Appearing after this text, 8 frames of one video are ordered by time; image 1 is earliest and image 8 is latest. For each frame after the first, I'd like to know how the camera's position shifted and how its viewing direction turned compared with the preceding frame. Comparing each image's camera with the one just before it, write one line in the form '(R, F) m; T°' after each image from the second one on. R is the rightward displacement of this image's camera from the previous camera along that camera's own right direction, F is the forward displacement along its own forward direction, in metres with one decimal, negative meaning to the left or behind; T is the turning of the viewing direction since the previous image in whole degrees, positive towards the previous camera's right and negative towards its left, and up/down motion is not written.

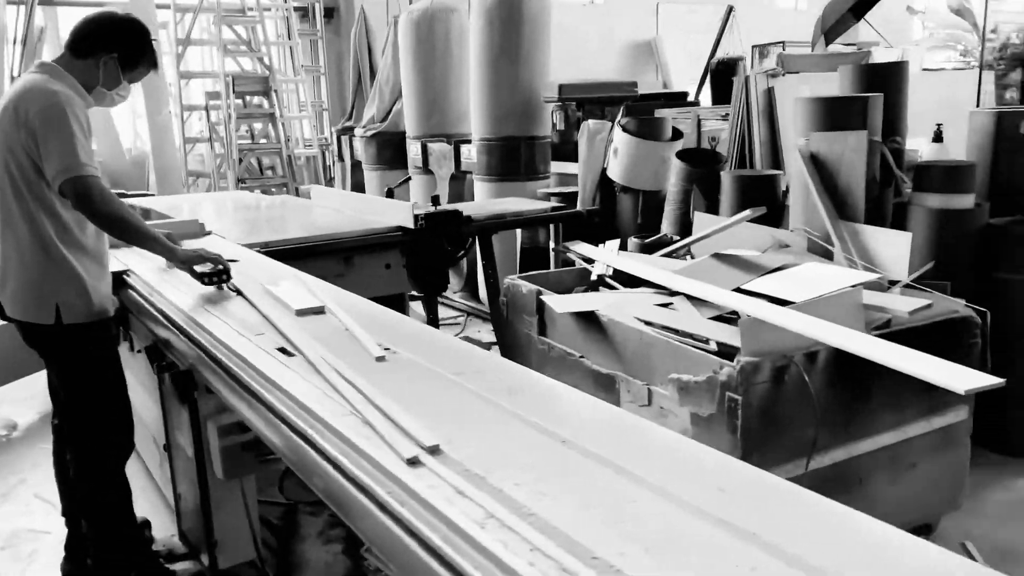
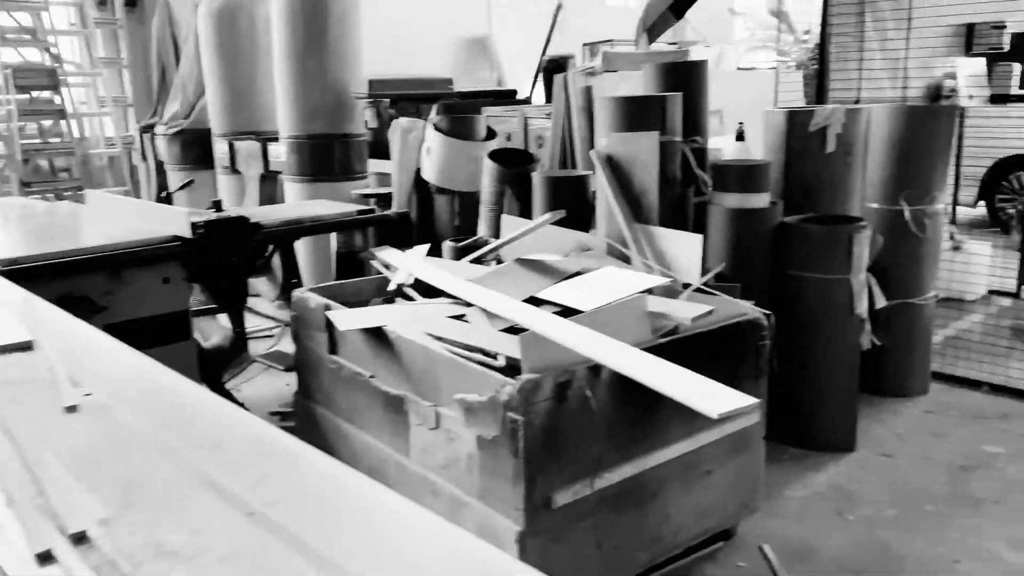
(+0.3, +0.2) m; +9°
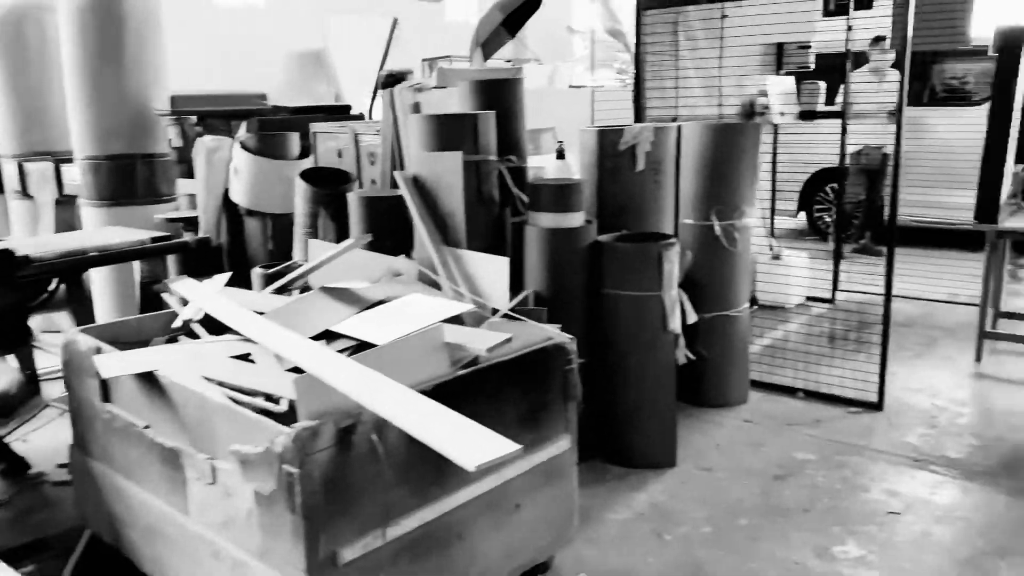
(+0.3, +0.1) m; +9°
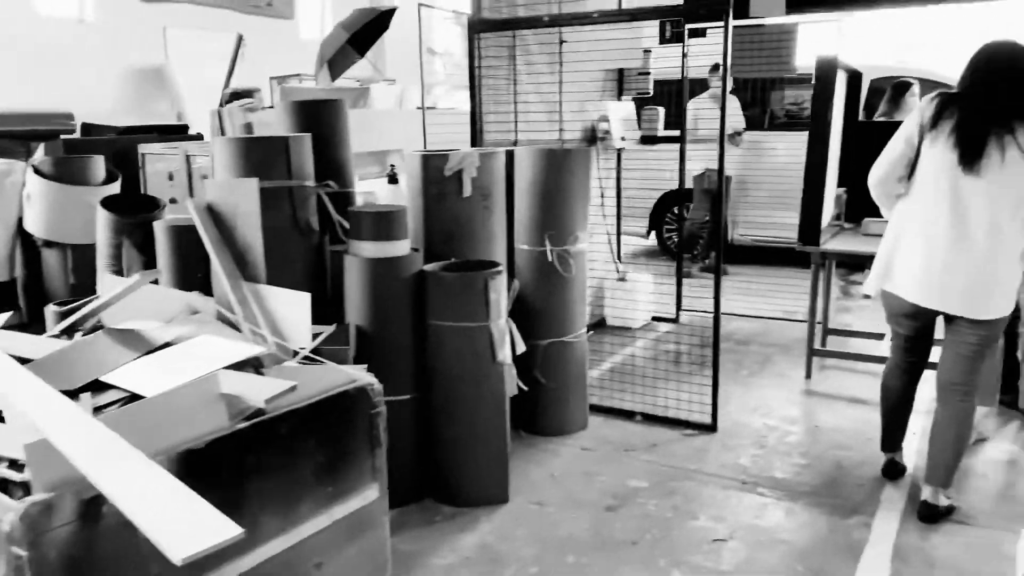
(+0.3, +0.1) m; +8°
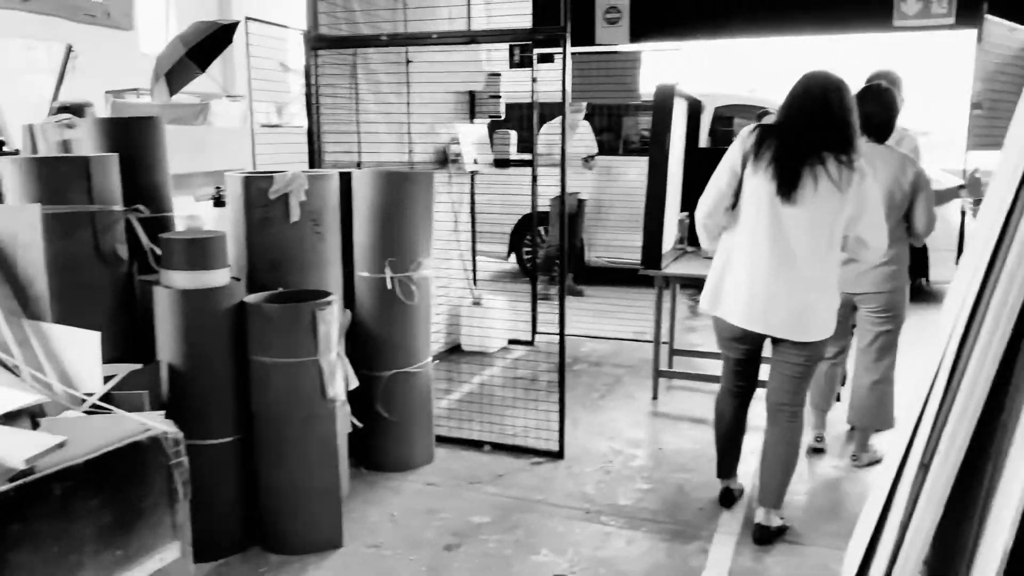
(+0.2, +0.1) m; +9°
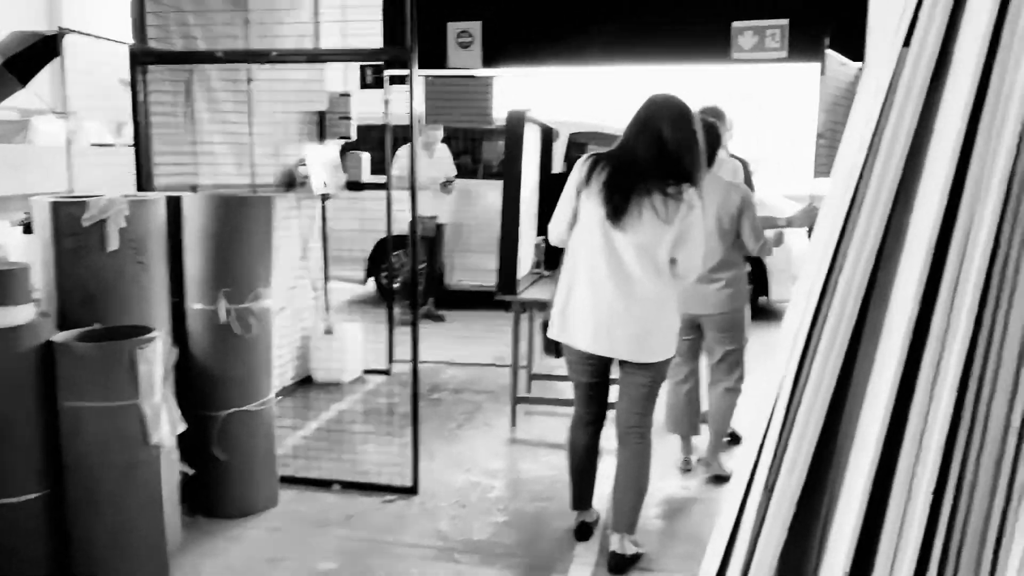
(+0.1, +0.1) m; +9°
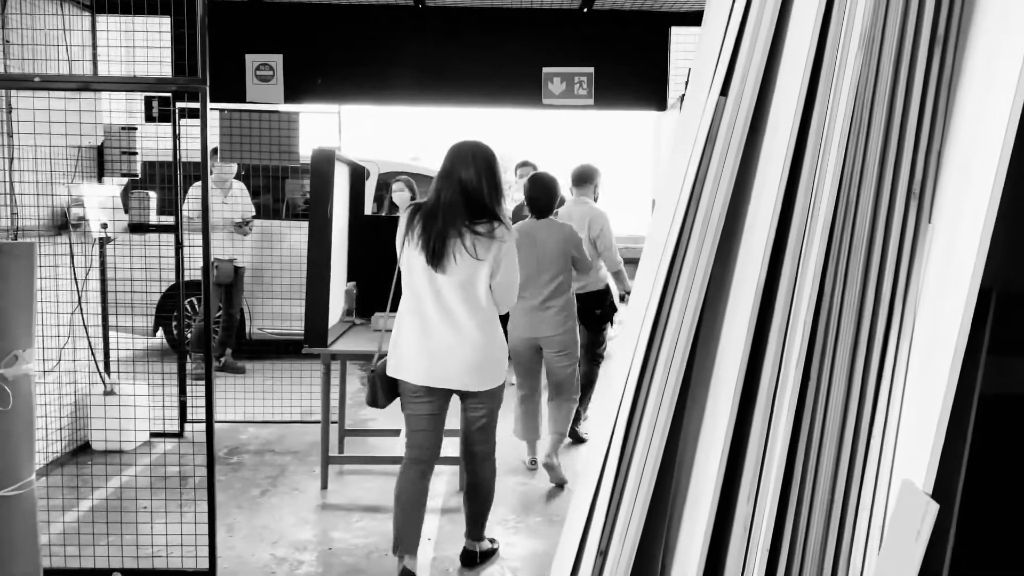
(0.0, +0.1) m; +14°
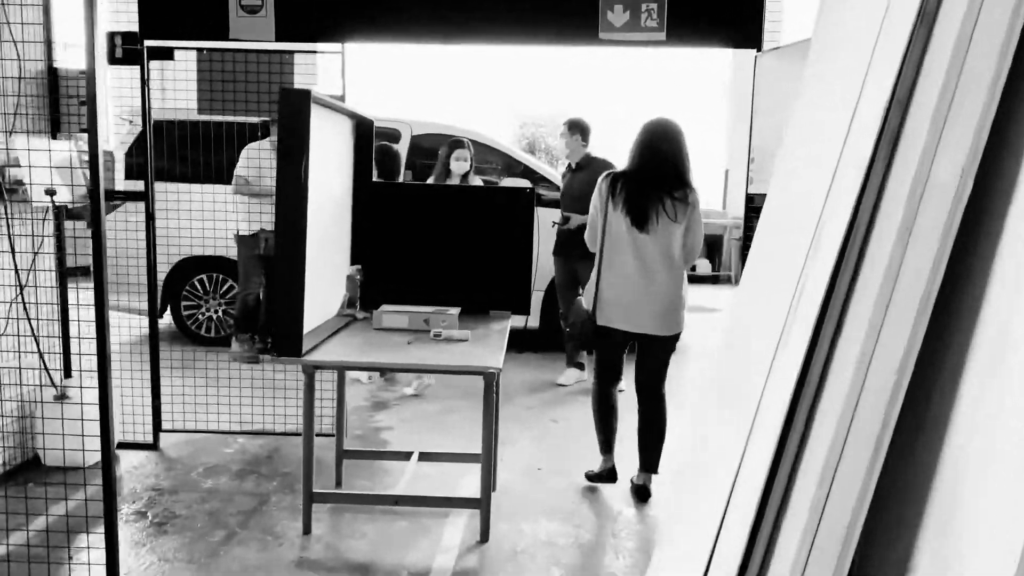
(+0.1, +0.9) m; -4°
